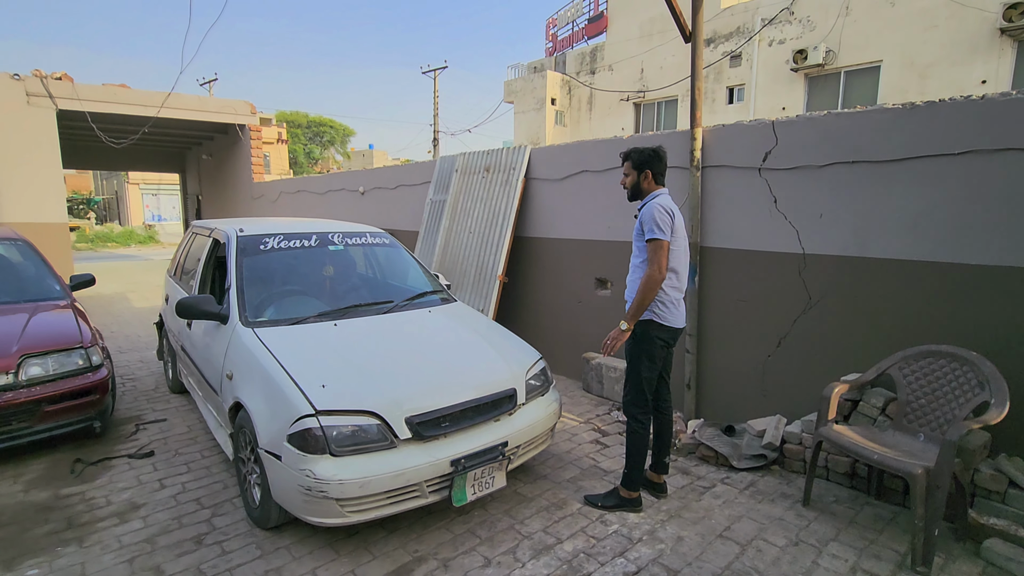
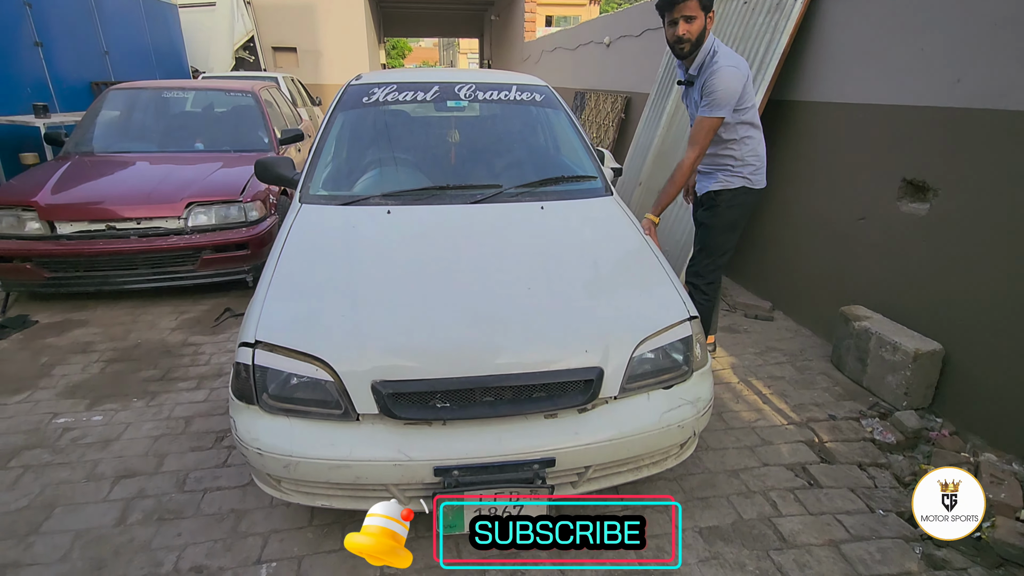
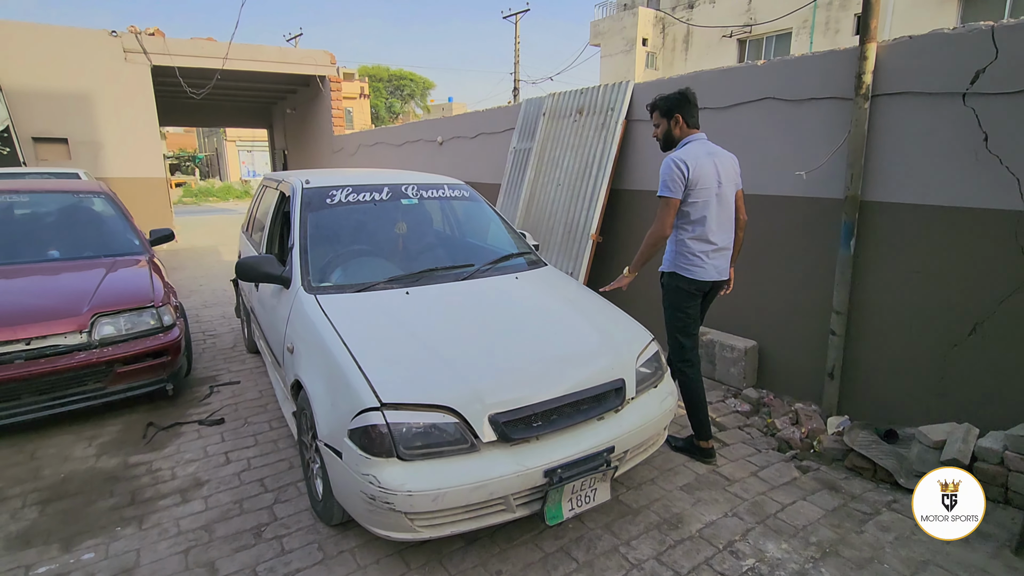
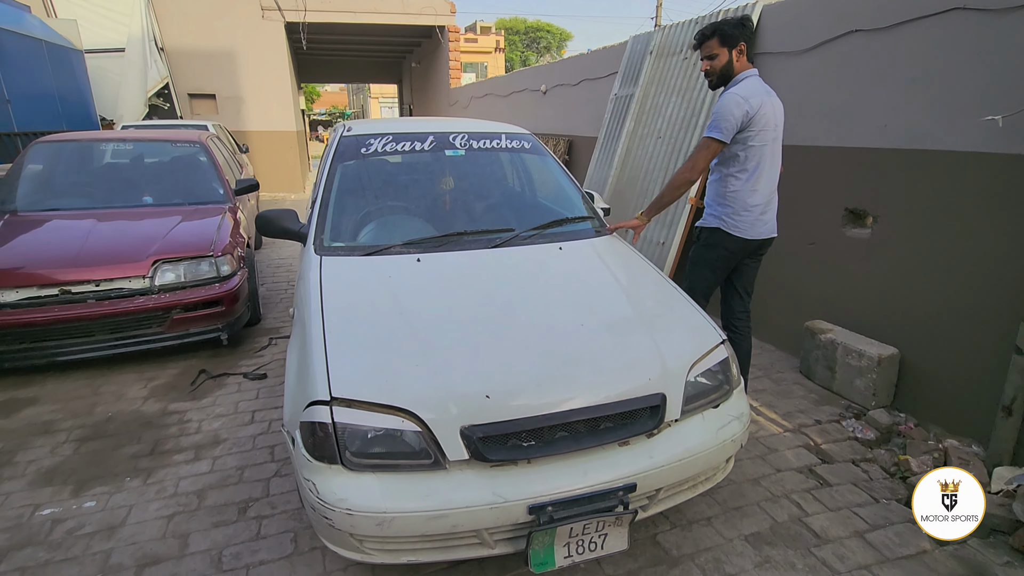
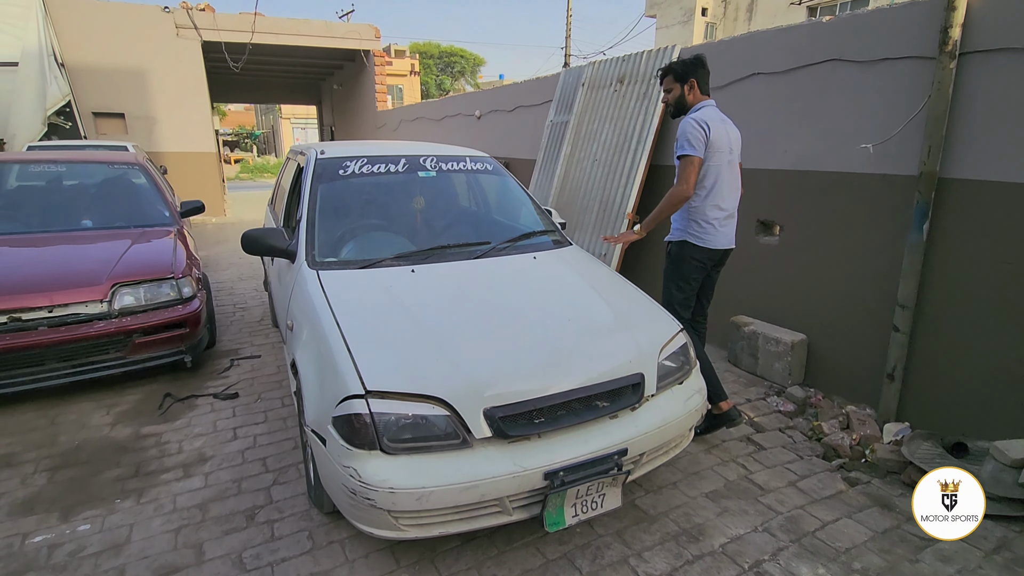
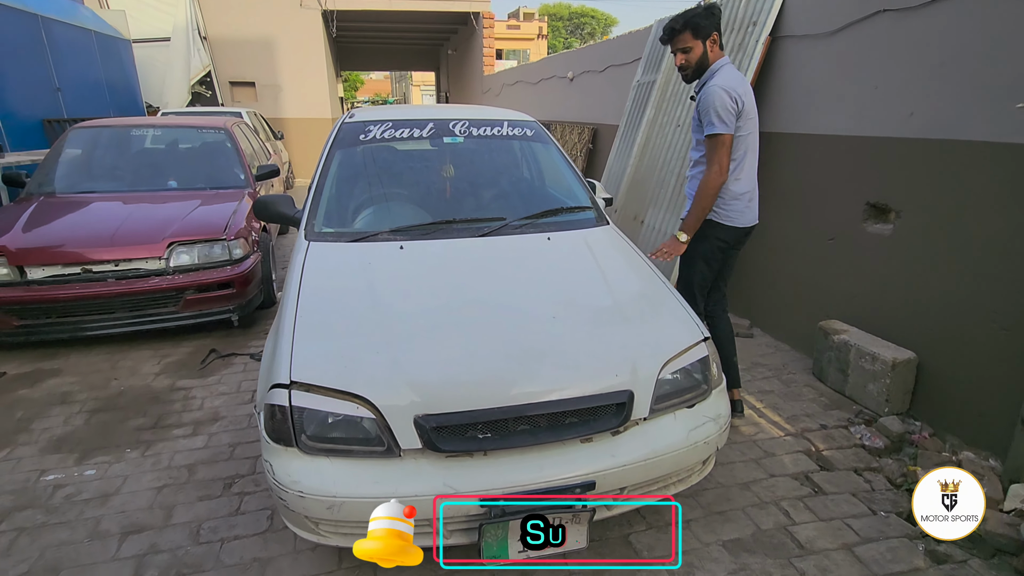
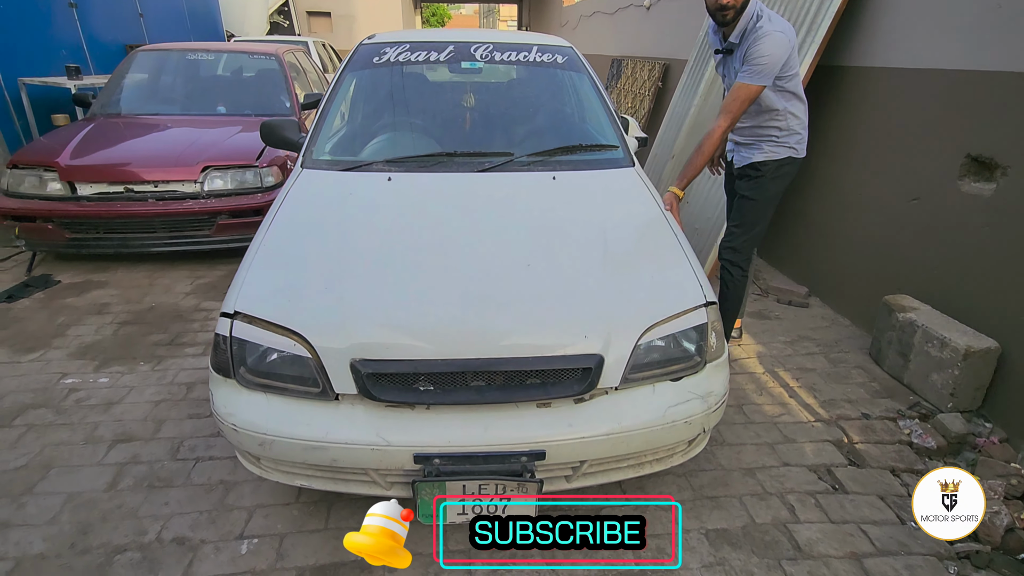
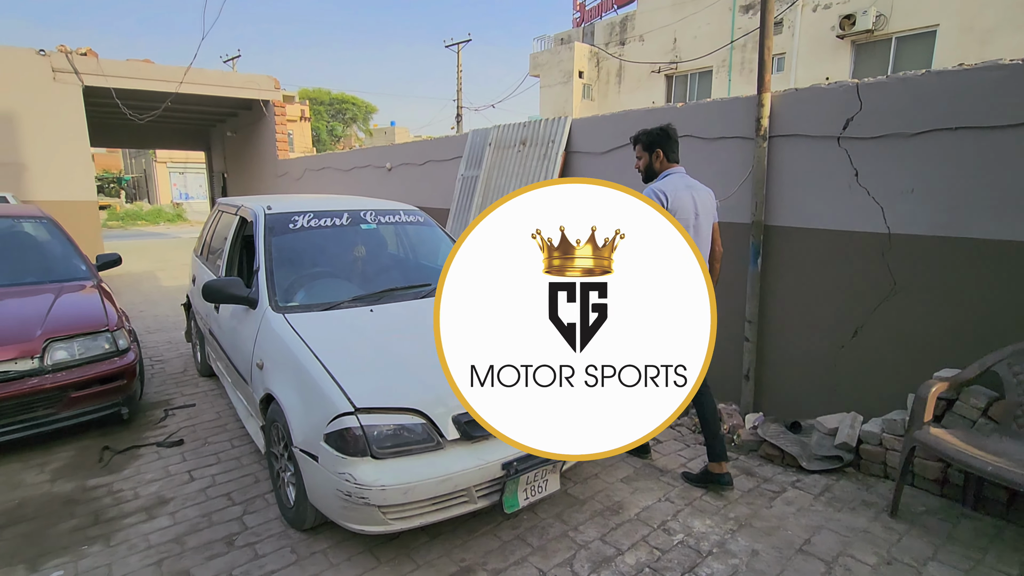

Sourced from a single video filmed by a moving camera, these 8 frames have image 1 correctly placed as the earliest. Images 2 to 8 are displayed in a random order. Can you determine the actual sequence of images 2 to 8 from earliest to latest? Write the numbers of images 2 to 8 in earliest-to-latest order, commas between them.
8, 3, 5, 4, 6, 2, 7
